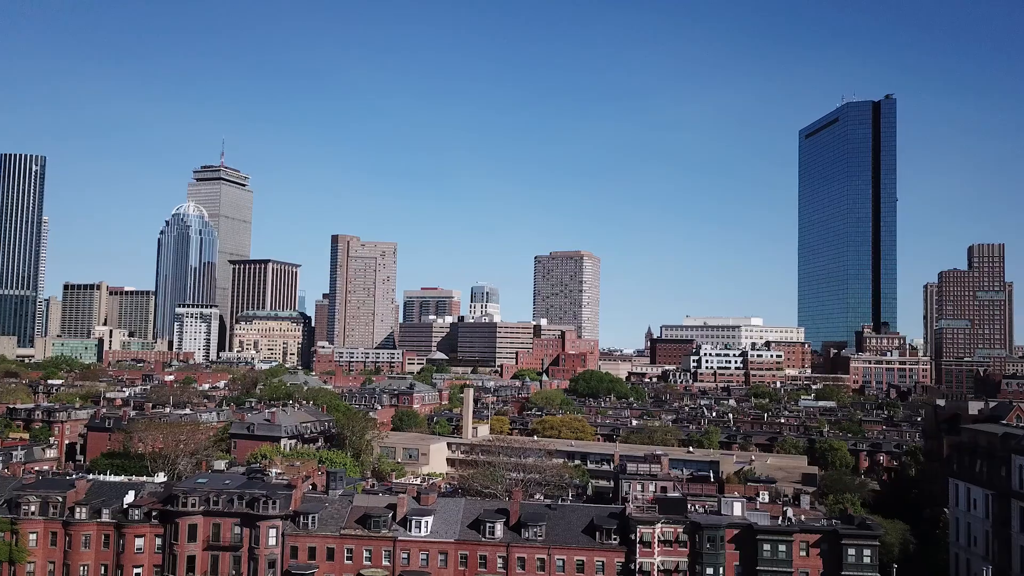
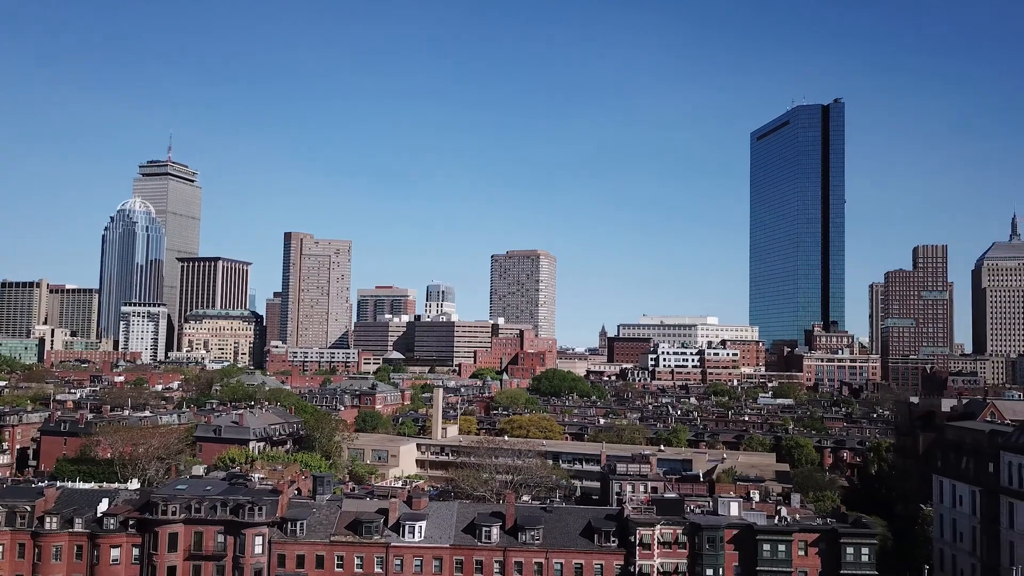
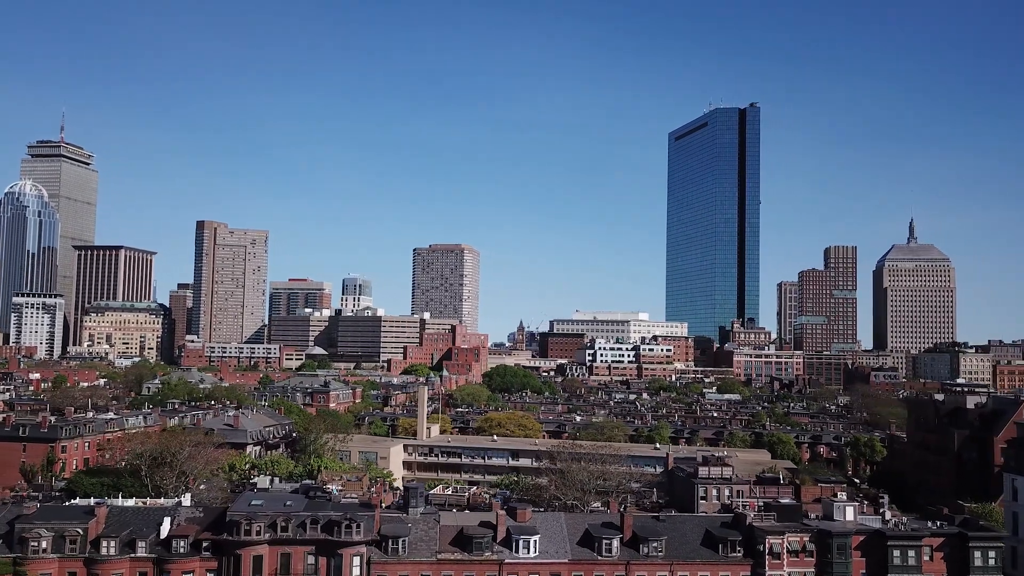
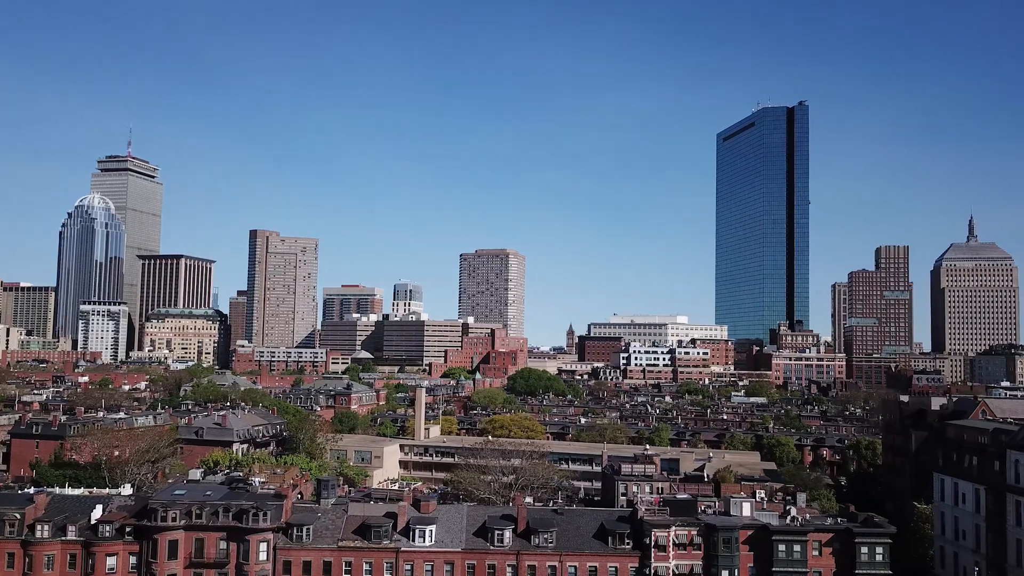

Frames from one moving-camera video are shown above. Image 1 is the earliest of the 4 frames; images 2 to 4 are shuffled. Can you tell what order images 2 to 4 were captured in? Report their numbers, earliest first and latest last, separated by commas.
2, 4, 3
